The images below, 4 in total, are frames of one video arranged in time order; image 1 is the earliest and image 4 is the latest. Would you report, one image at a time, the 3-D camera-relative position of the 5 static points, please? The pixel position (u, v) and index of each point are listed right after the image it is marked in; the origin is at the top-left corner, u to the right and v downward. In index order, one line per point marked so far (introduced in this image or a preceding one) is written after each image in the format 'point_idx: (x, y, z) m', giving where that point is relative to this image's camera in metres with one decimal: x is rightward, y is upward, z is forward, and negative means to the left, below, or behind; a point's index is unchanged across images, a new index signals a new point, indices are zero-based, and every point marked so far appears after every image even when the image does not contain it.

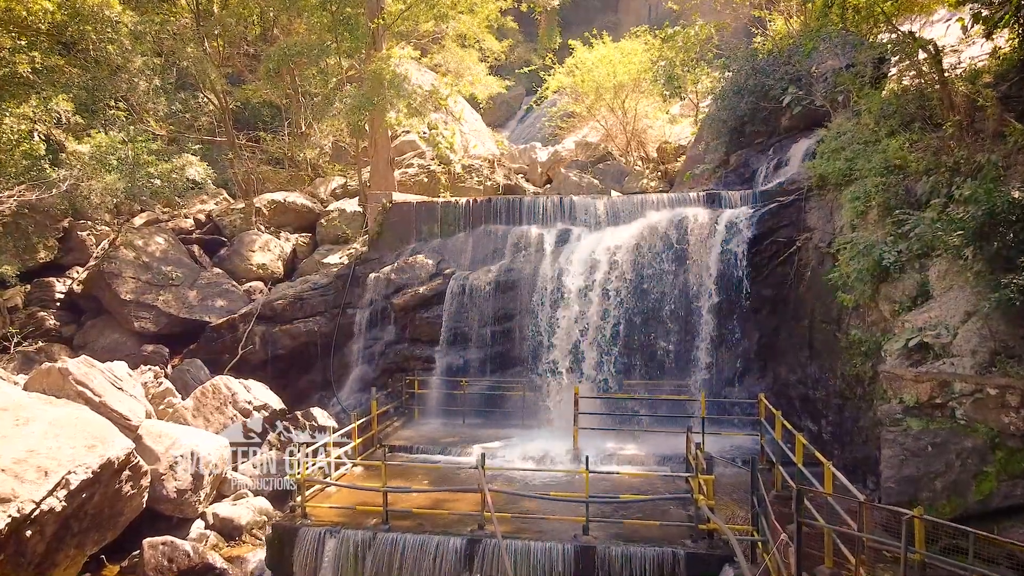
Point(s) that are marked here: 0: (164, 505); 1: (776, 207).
0: (-4.7, -2.9, +8.5) m
1: (+4.9, +1.5, +11.8) m
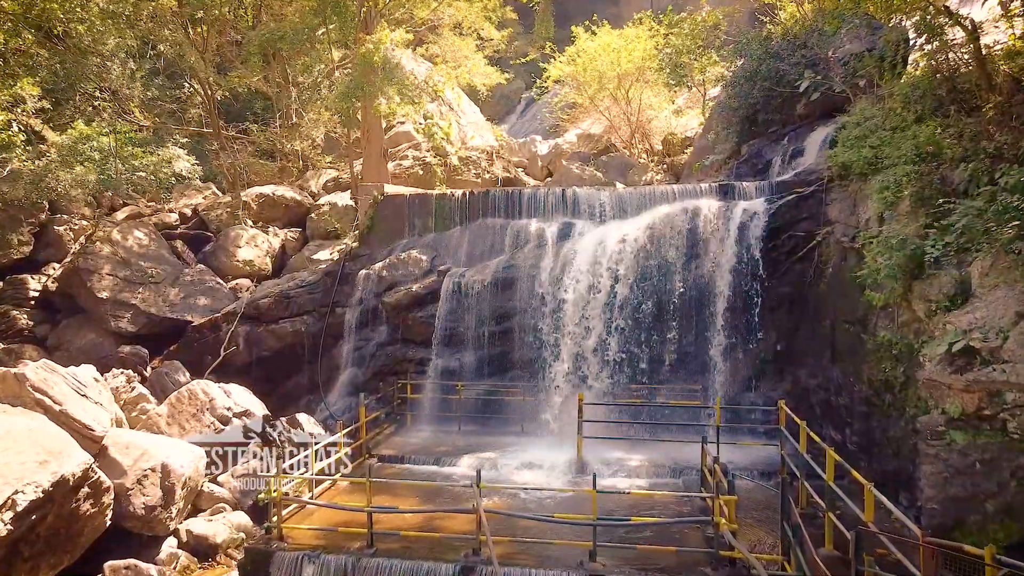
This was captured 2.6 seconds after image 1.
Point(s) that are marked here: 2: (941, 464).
0: (-4.7, -2.9, +7.8) m
1: (+4.9, +1.6, +11.0) m
2: (+4.4, -1.8, +6.5) m
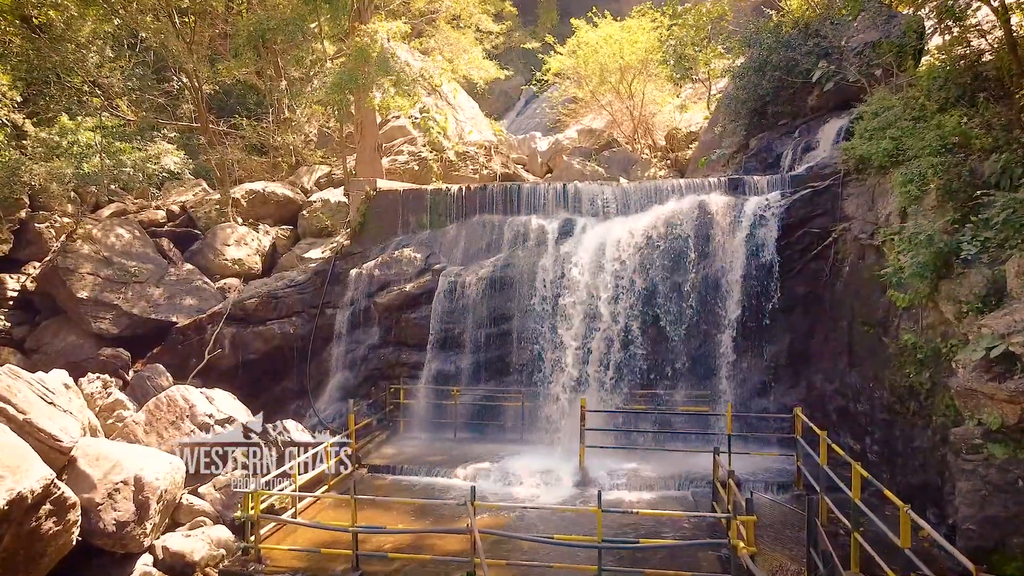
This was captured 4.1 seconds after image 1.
0: (-4.7, -2.9, +7.2) m
1: (+4.9, +1.6, +10.5) m
2: (+4.4, -1.8, +6.0) m
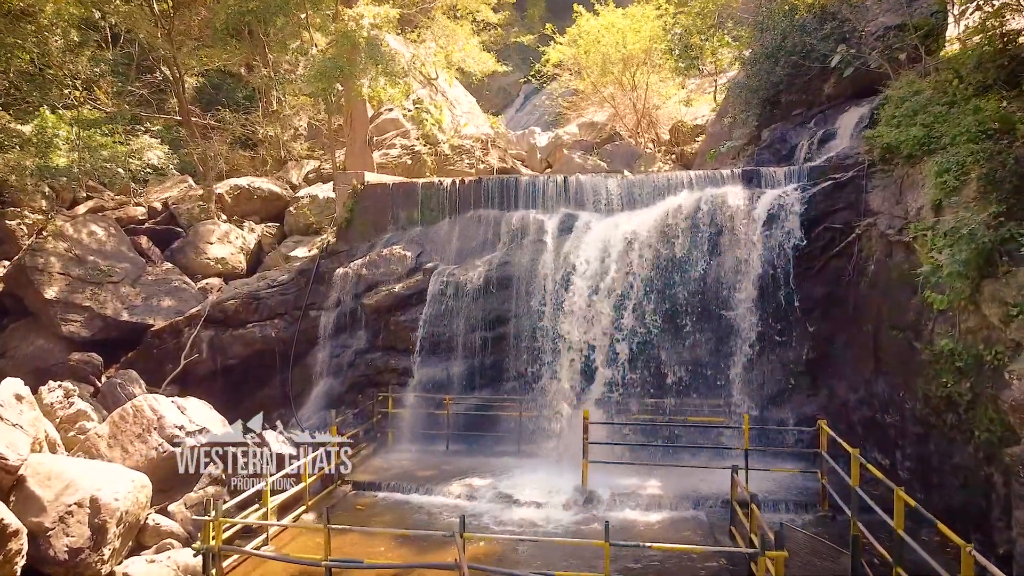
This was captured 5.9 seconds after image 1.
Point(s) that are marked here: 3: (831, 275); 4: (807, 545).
0: (-4.7, -2.9, +6.5) m
1: (+4.8, +1.6, +9.7) m
2: (+4.3, -1.8, +5.2) m
3: (+4.9, +0.2, +9.7) m
4: (+2.9, -2.6, +6.4) m
